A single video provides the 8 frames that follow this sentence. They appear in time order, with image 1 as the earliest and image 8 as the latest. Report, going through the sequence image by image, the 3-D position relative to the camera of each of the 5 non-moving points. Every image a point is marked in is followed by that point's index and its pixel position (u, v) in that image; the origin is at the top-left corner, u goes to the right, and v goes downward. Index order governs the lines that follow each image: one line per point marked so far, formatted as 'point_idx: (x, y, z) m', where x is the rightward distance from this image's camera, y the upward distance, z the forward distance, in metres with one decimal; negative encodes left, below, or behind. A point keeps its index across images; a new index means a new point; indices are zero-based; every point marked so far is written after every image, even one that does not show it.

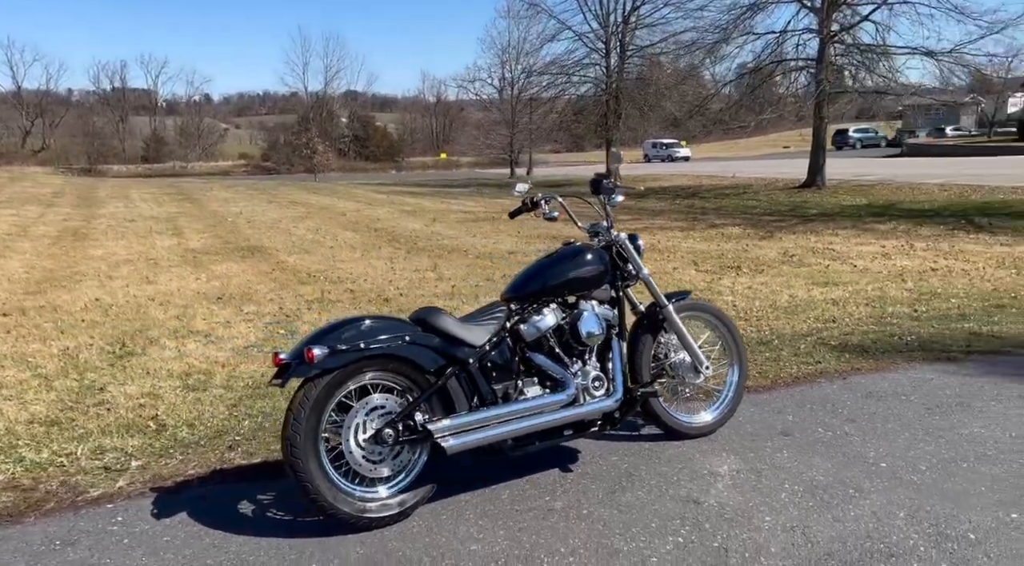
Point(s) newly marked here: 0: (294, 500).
0: (-1.0, -1.0, +4.3) m
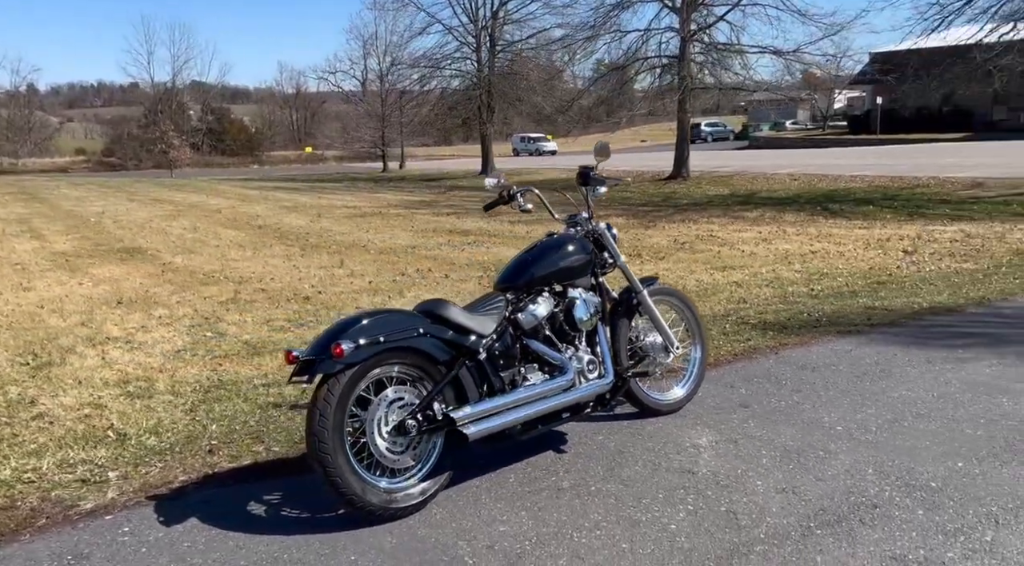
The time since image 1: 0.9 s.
0: (-1.0, -1.0, +4.4) m
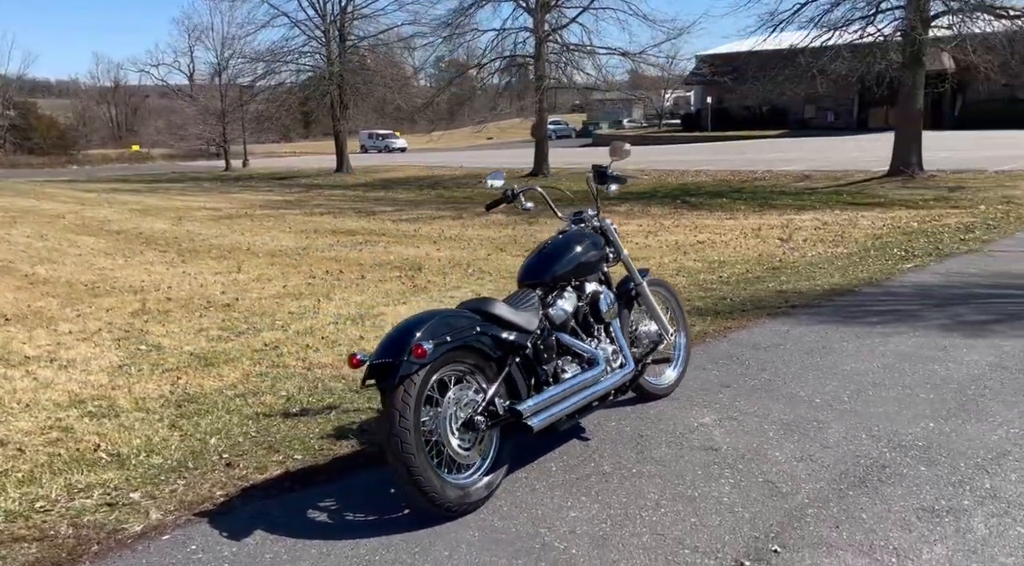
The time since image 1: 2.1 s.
0: (-0.7, -1.1, +4.4) m
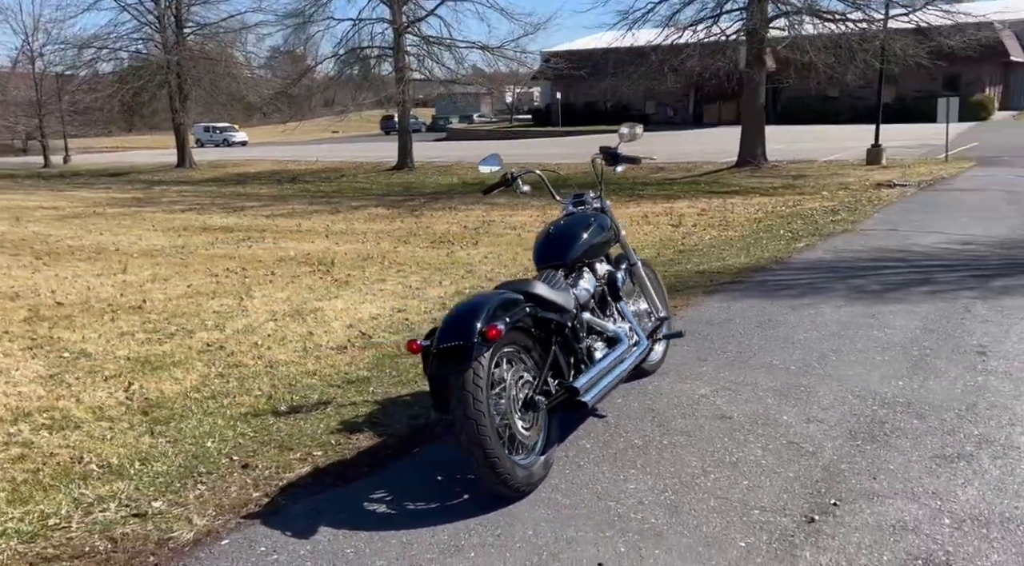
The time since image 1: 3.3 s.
0: (-0.5, -1.0, +4.3) m
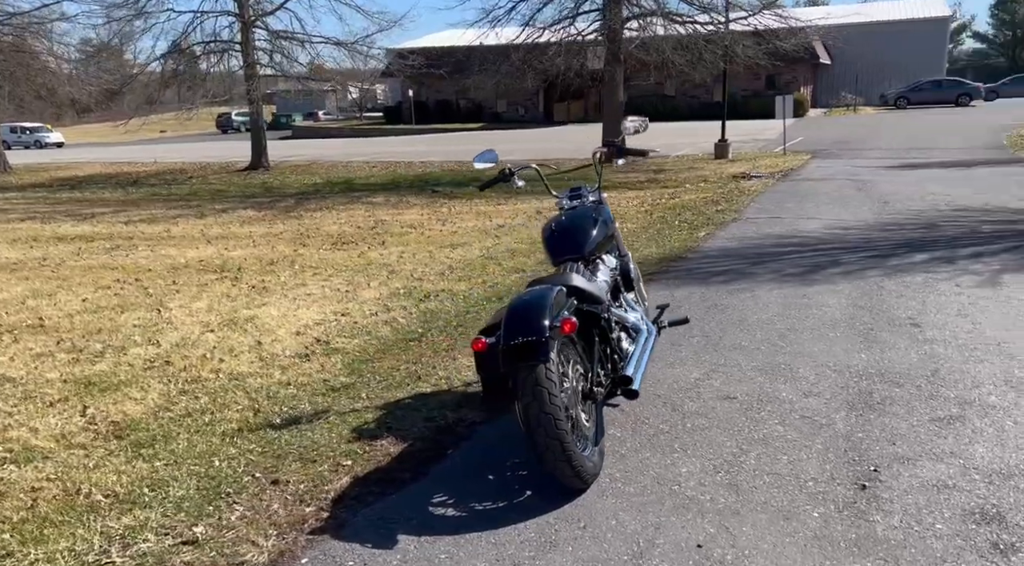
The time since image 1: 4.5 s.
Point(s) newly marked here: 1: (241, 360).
0: (-0.2, -1.0, +4.2) m
1: (-2.0, -0.6, +6.5) m
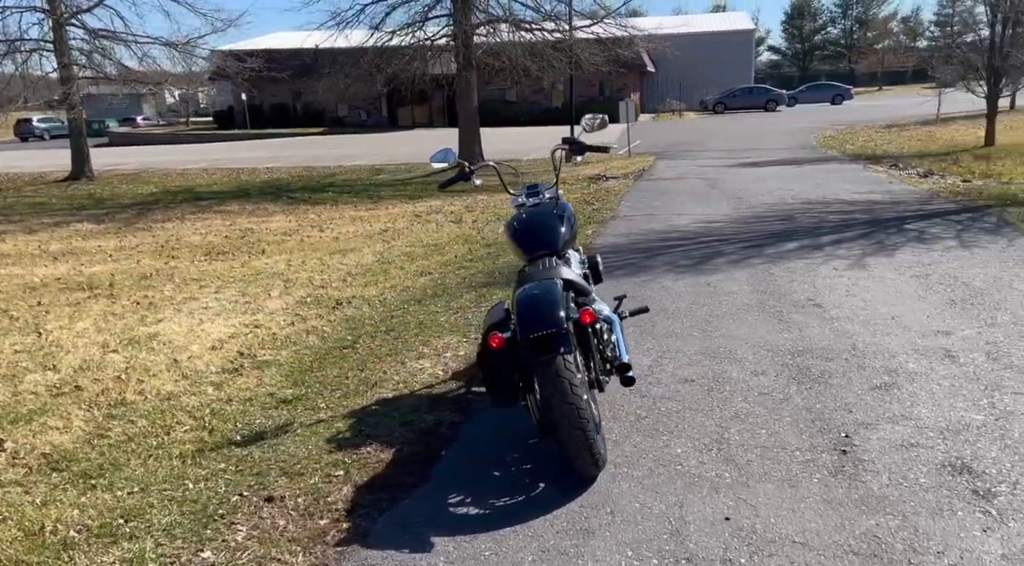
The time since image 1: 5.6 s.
0: (-0.1, -1.0, +4.2) m
1: (-2.3, -0.6, +6.1) m
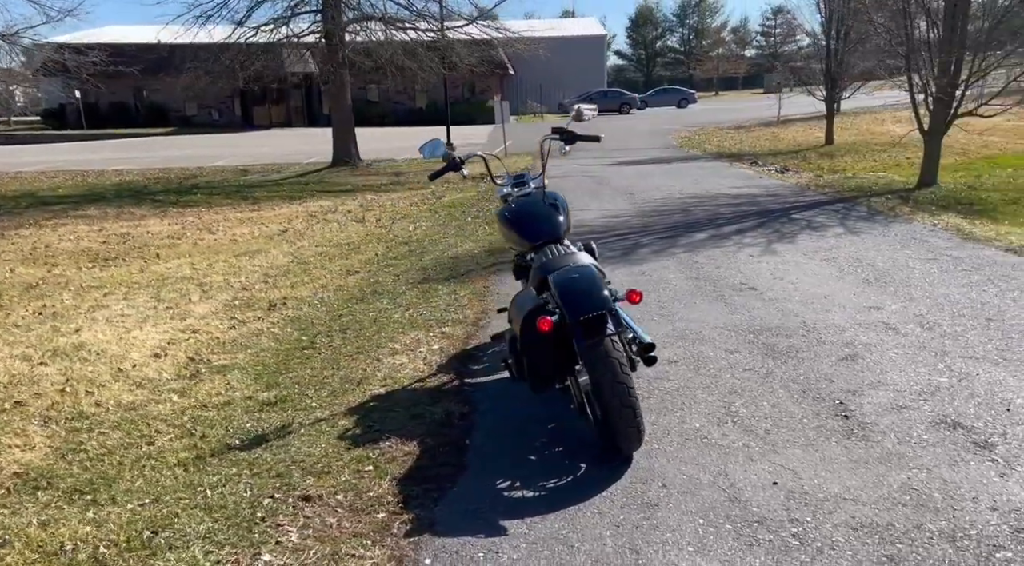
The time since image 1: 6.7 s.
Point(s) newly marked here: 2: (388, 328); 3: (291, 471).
0: (+0.1, -0.9, +4.1) m
1: (-2.5, -0.7, +5.6) m
2: (-0.9, -0.3, +6.6) m
3: (-1.1, -0.9, +4.3) m
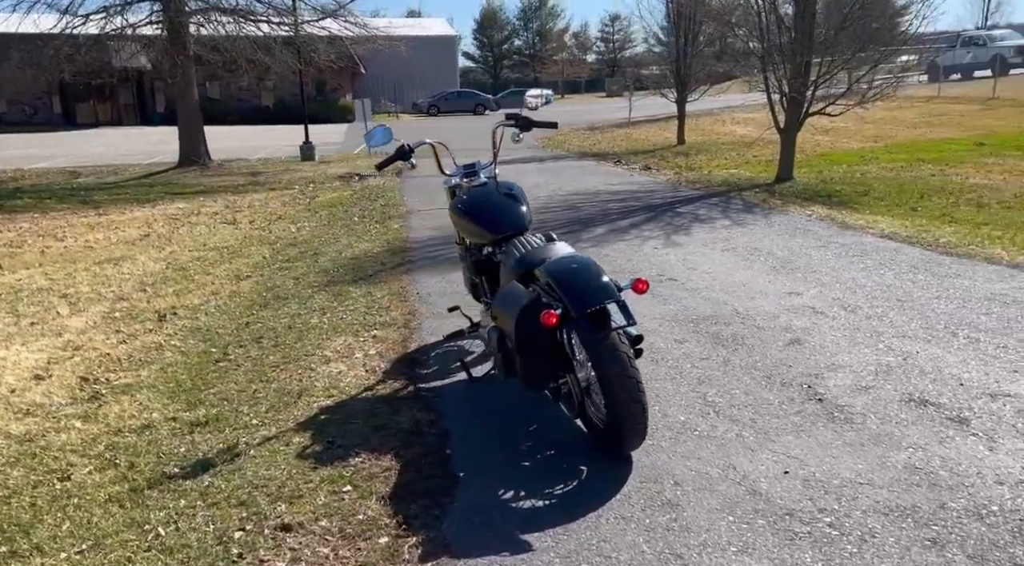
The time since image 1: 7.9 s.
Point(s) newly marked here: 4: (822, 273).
0: (+0.1, -0.8, +3.8) m
1: (-2.7, -0.7, +4.8) m
2: (-1.4, -0.3, +6.0) m
3: (-1.1, -0.9, +3.7) m
4: (+2.7, +0.1, +7.9) m
